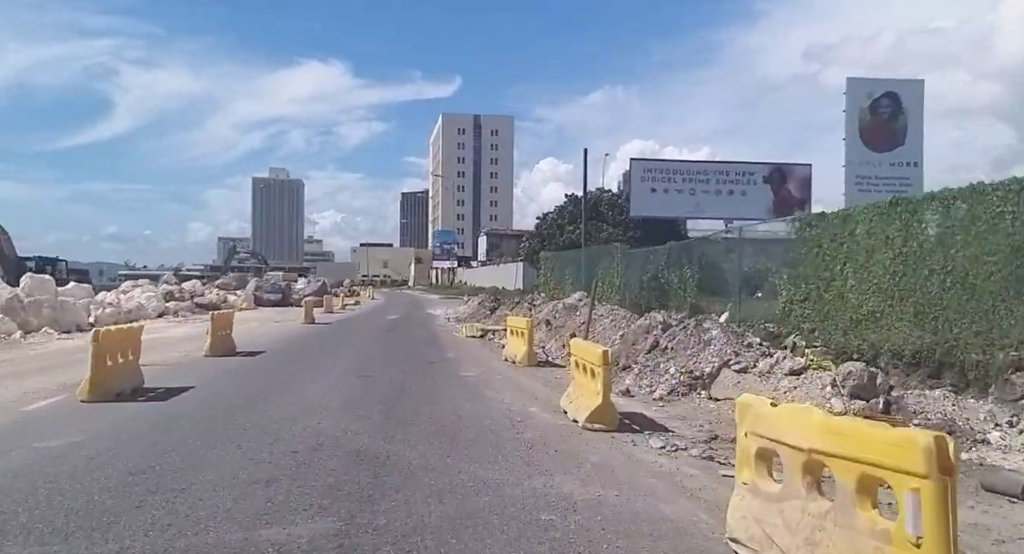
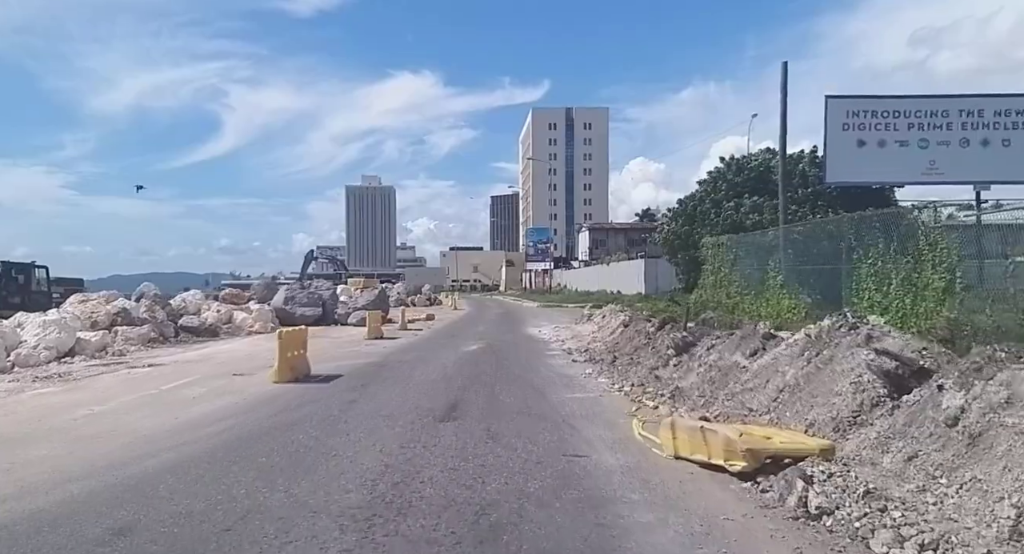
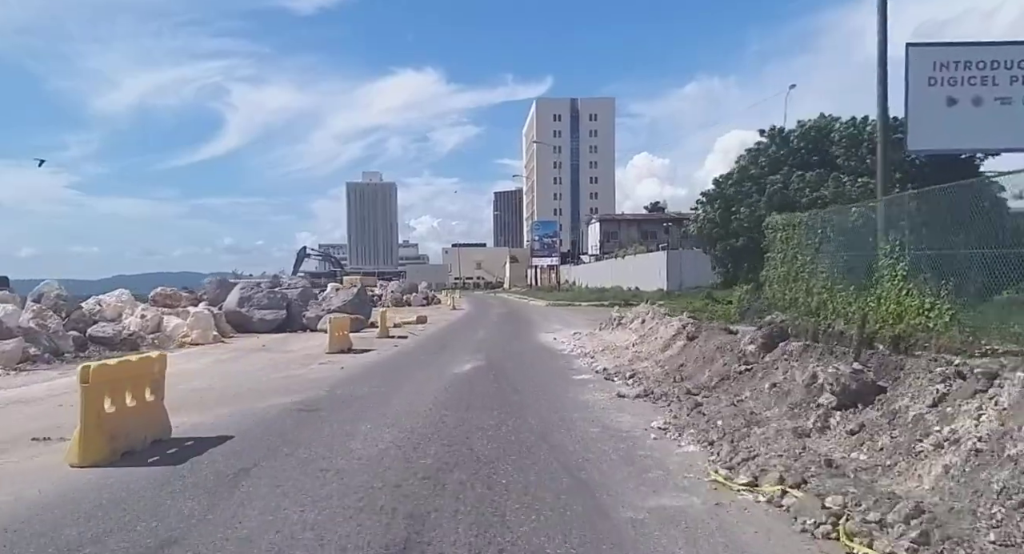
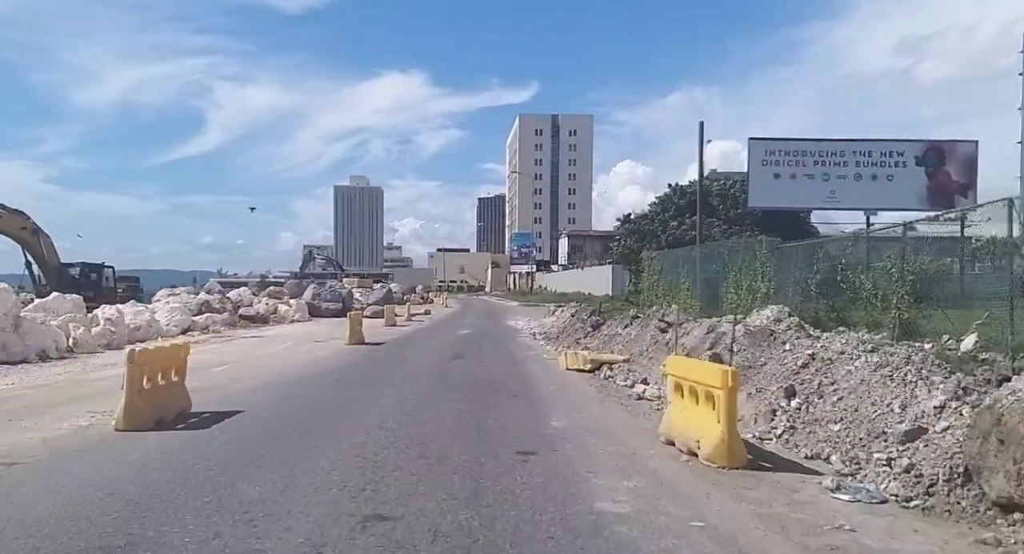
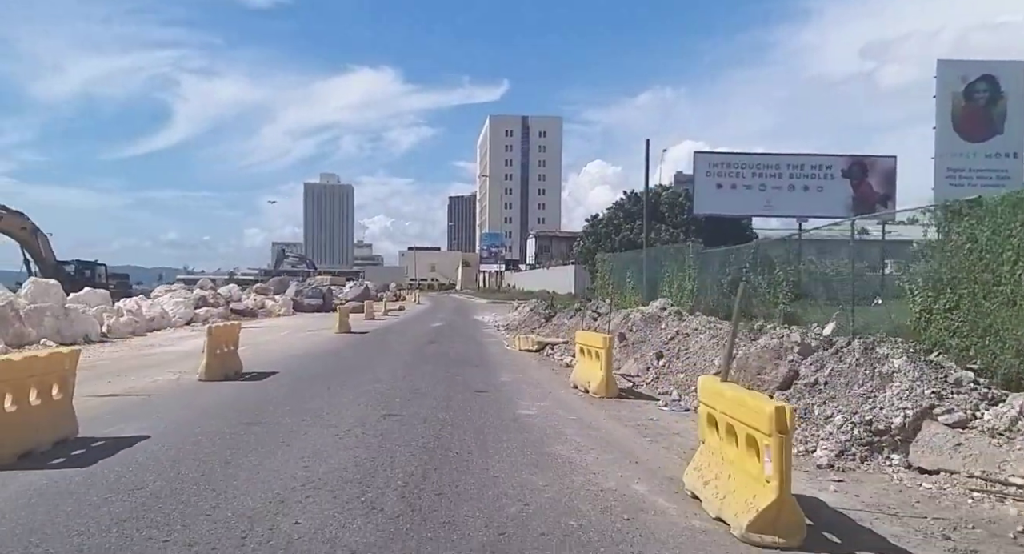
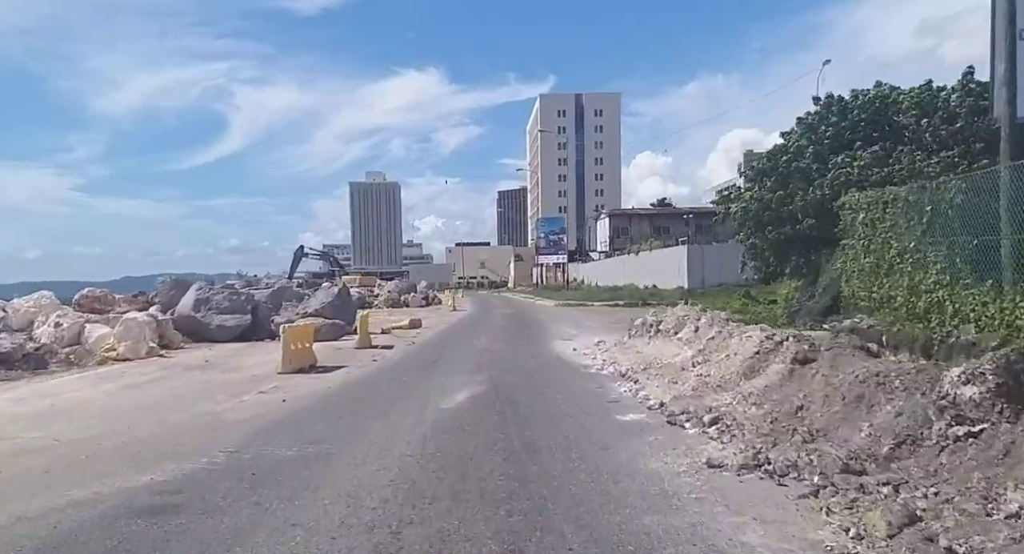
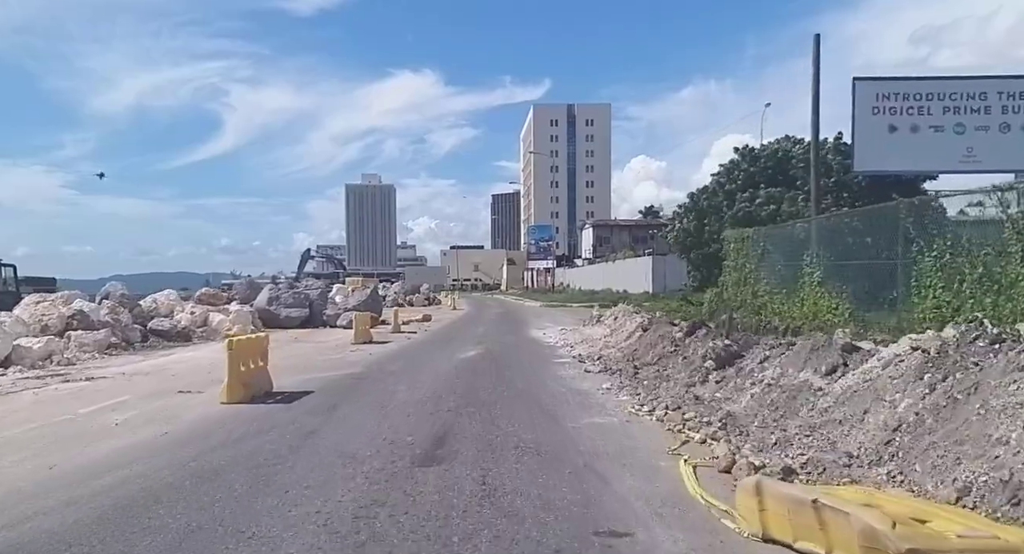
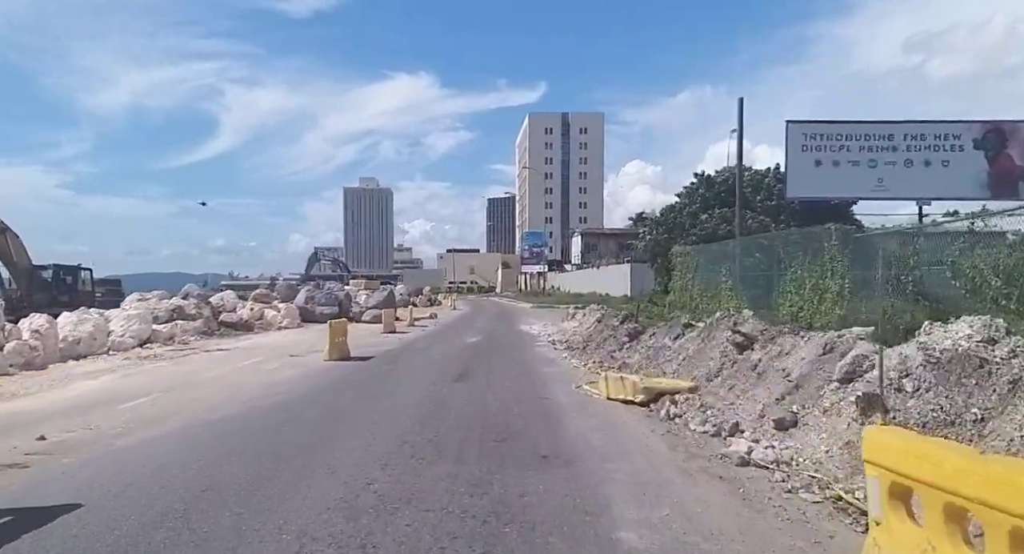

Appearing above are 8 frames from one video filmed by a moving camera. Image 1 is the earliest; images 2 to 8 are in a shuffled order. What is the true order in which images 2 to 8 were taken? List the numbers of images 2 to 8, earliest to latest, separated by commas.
5, 4, 8, 2, 7, 3, 6
